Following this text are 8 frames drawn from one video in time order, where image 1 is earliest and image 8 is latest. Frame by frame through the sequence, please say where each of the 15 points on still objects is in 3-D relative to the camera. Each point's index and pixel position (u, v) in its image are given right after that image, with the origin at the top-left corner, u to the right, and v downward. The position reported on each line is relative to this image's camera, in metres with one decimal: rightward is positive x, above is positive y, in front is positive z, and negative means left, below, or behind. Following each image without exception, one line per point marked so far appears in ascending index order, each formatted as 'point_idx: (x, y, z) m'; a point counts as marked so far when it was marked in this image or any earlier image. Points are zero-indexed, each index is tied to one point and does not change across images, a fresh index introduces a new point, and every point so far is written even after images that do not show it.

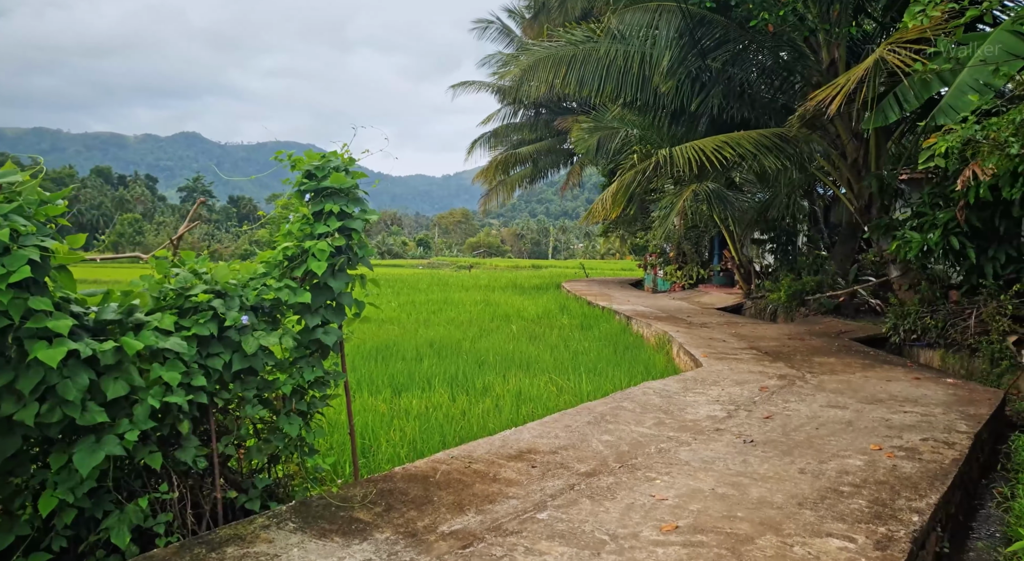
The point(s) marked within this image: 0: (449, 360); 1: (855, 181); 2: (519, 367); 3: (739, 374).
0: (-0.4, -0.5, +5.0) m
1: (+2.6, +0.7, +6.4) m
2: (0.0, -0.5, +4.9) m
3: (+1.3, -0.5, +4.7) m
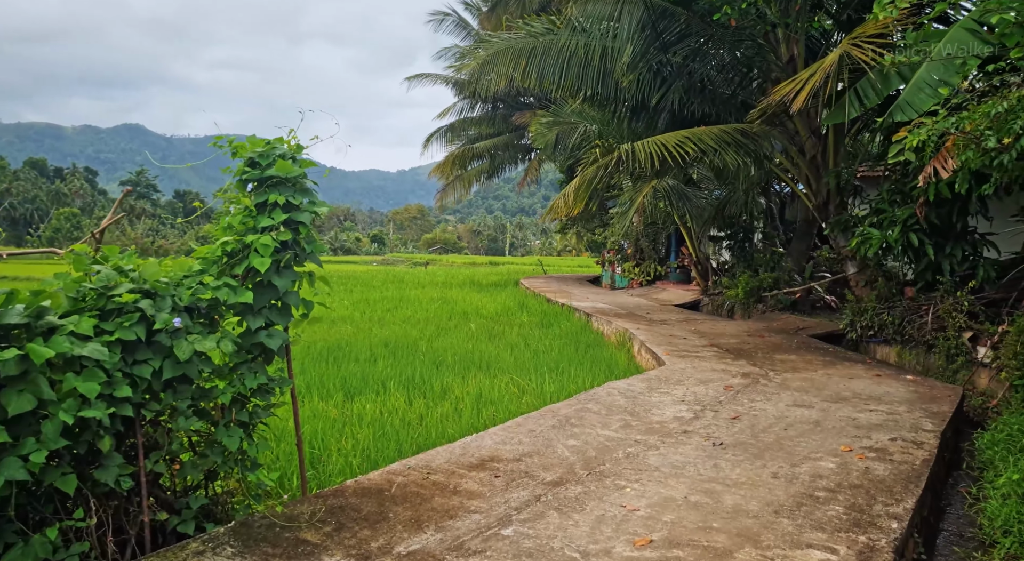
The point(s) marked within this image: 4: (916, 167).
0: (-0.6, -0.5, +4.9) m
1: (+2.3, +0.8, +6.4) m
2: (-0.2, -0.5, +4.8) m
3: (+1.1, -0.5, +4.6) m
4: (+2.3, +0.6, +4.7) m
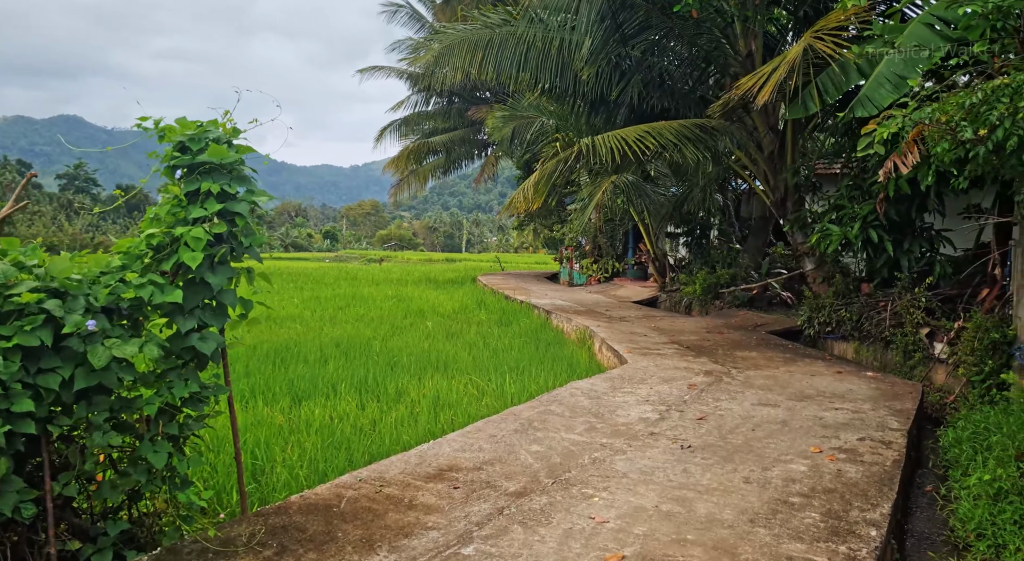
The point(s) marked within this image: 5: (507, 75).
0: (-0.9, -0.5, +4.7) m
1: (+2.0, +0.8, +6.3) m
2: (-0.4, -0.5, +4.6) m
3: (+0.8, -0.5, +4.5) m
4: (+2.0, +0.7, +4.7) m
5: (0.0, +1.7, +6.8) m
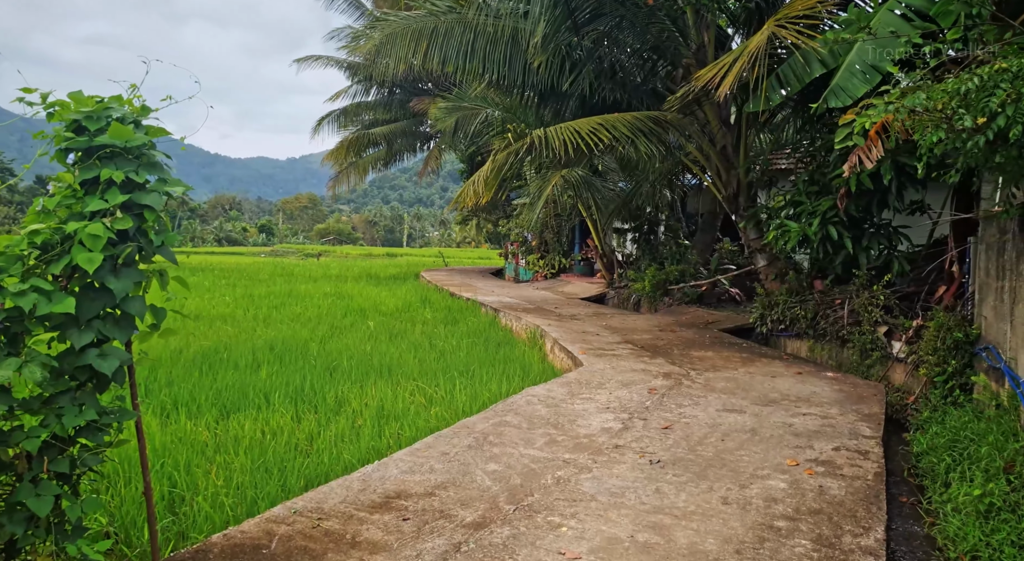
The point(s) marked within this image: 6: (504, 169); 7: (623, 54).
0: (-1.1, -0.5, +4.4) m
1: (+1.6, +0.8, +6.2) m
2: (-0.7, -0.5, +4.3) m
3: (+0.6, -0.5, +4.3) m
4: (+1.8, +0.7, +4.5) m
5: (-0.5, +1.7, +6.5) m
6: (-0.1, +0.8, +6.0) m
7: (+0.8, +1.7, +6.3) m
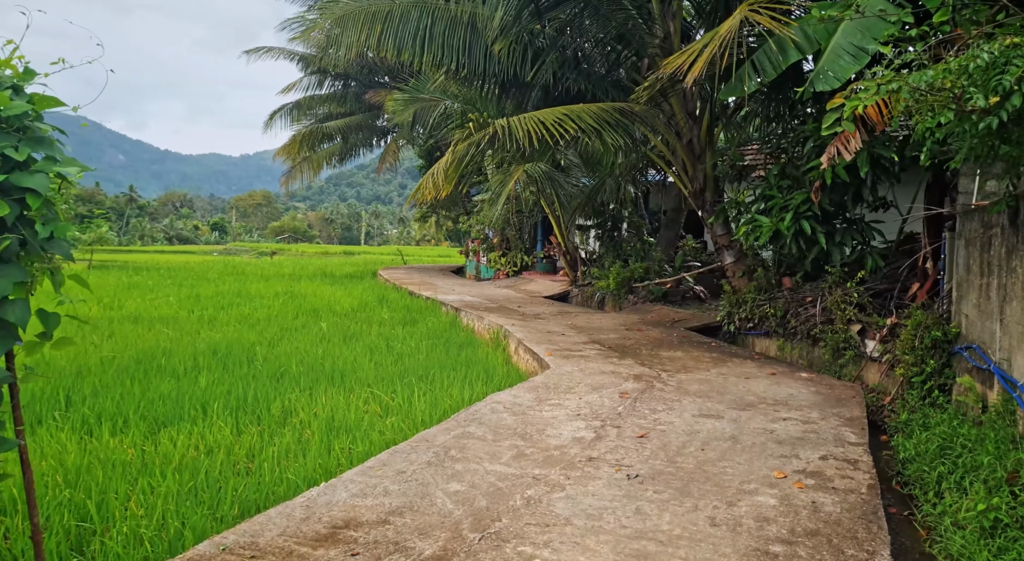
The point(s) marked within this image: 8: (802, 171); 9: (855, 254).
0: (-1.3, -0.5, +4.1) m
1: (+1.3, +0.8, +6.0) m
2: (-0.9, -0.5, +4.0) m
3: (+0.4, -0.5, +4.1) m
4: (+1.6, +0.7, +4.4) m
5: (-0.8, +1.7, +6.3) m
6: (-0.3, +0.8, +5.8) m
7: (+0.5, +1.7, +6.0) m
8: (+1.6, +0.6, +4.6) m
9: (+1.9, +0.1, +4.6) m
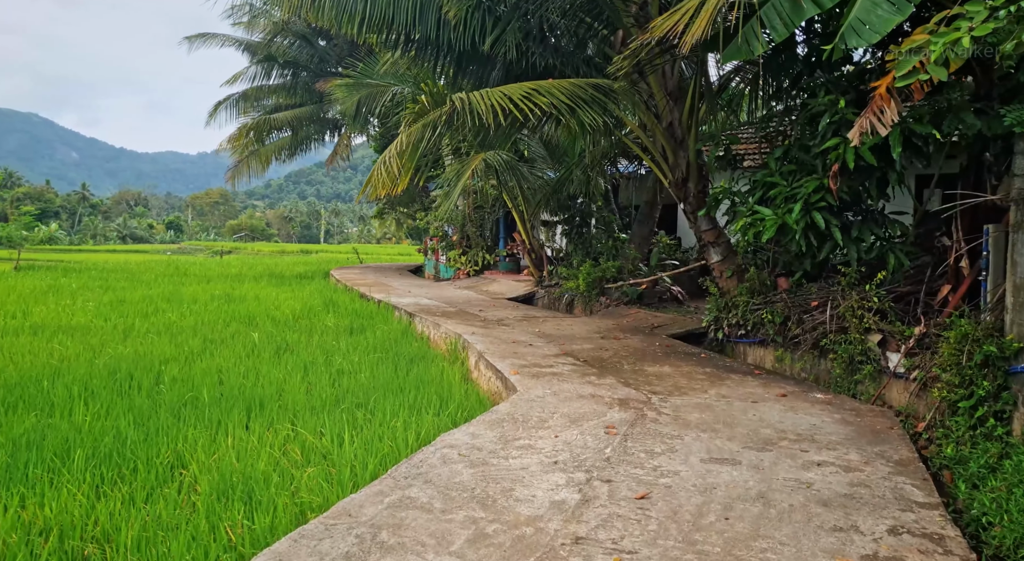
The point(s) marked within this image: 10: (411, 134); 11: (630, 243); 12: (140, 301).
0: (-1.5, -0.5, +3.2) m
1: (+1.0, +0.8, +5.3) m
2: (-1.0, -0.5, +3.2) m
3: (+0.2, -0.5, +3.3) m
4: (+1.4, +0.7, +3.7) m
5: (-1.0, +1.7, +5.5) m
6: (-0.6, +0.8, +5.0) m
7: (+0.3, +1.7, +5.3) m
8: (+1.4, +0.6, +3.9) m
9: (+1.7, +0.1, +4.0) m
10: (-0.6, +0.9, +4.8) m
11: (+1.1, +0.3, +7.6) m
12: (-3.8, -0.2, +8.4) m
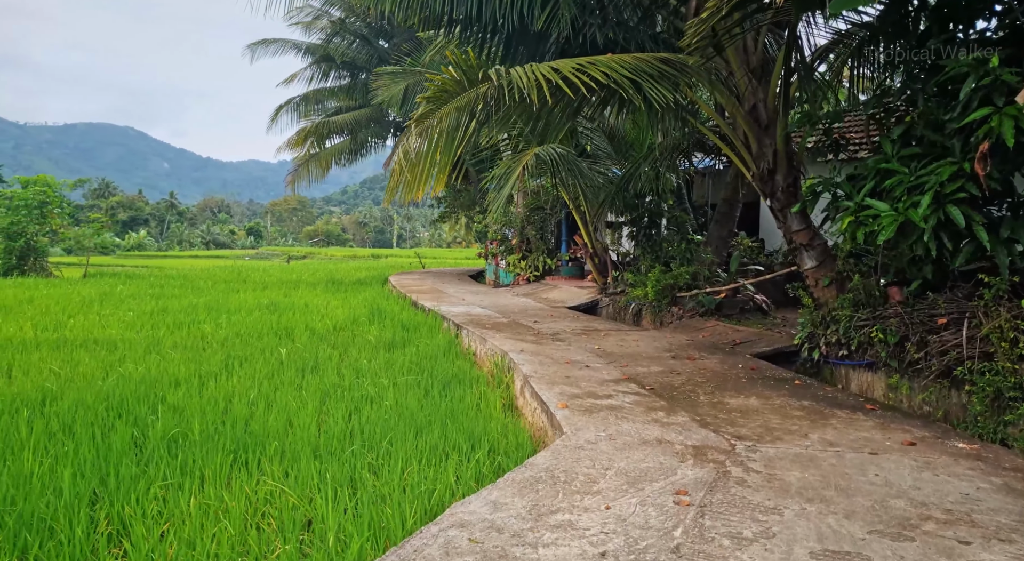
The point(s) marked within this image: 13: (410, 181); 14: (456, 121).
0: (-1.4, -0.6, +2.6) m
1: (+1.3, +0.8, +4.5) m
2: (-0.9, -0.6, +2.6) m
3: (+0.4, -0.5, +2.6) m
4: (+1.5, +0.6, +2.8) m
5: (-0.7, +1.6, +4.8) m
6: (-0.3, +0.7, +4.3) m
7: (+0.6, +1.7, +4.5) m
8: (+1.6, +0.5, +3.0) m
9: (+1.9, +0.1, +3.1) m
10: (-0.3, +0.8, +4.1) m
11: (+1.6, +0.3, +6.8) m
12: (-3.2, -0.3, +8.0) m
13: (-0.5, +0.6, +4.5) m
14: (-0.3, +0.8, +4.2) m
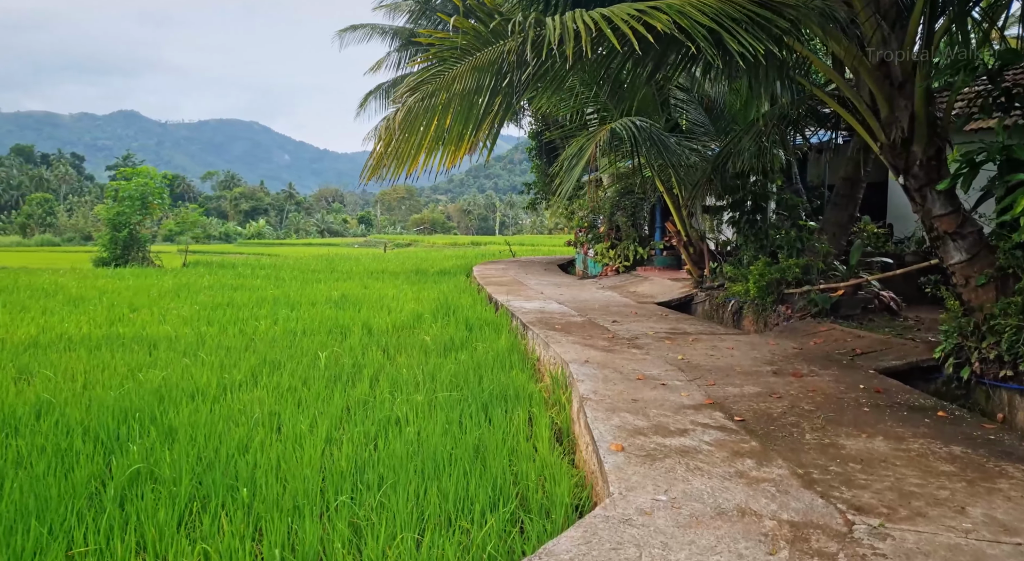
0: (-1.3, -0.6, +2.1) m
1: (+1.6, +0.8, +3.5) m
2: (-0.9, -0.6, +2.0) m
3: (+0.4, -0.6, +1.8) m
4: (+1.6, +0.6, +1.9) m
5: (-0.4, +1.7, +4.1) m
6: (-0.1, +0.7, +3.6) m
7: (+0.9, +1.7, +3.7) m
8: (+1.7, +0.5, +2.1) m
9: (+2.0, +0.1, +2.1) m
10: (-0.1, +0.8, +3.4) m
11: (+2.1, +0.3, +5.8) m
12: (-2.4, -0.2, +7.6) m
13: (-0.2, +0.6, +3.8) m
14: (-0.1, +0.8, +3.5) m
